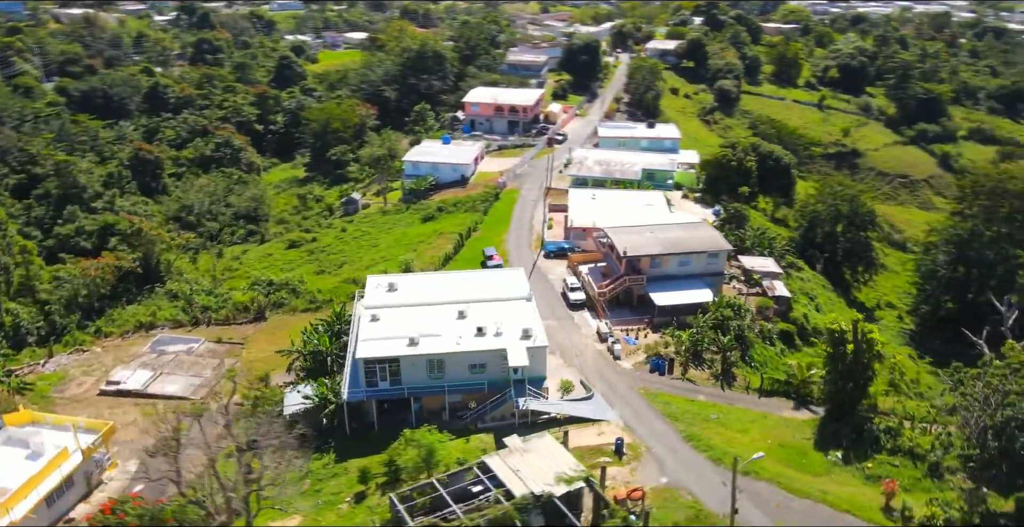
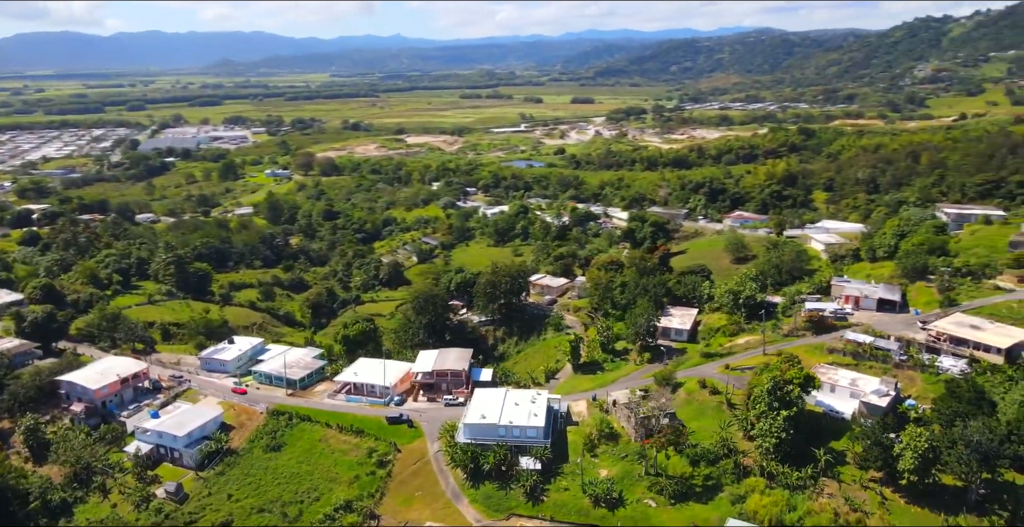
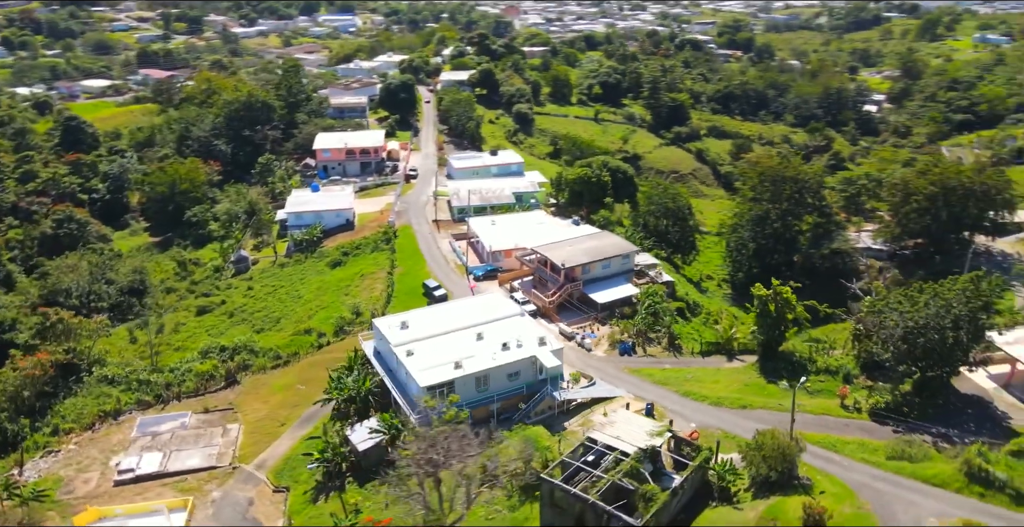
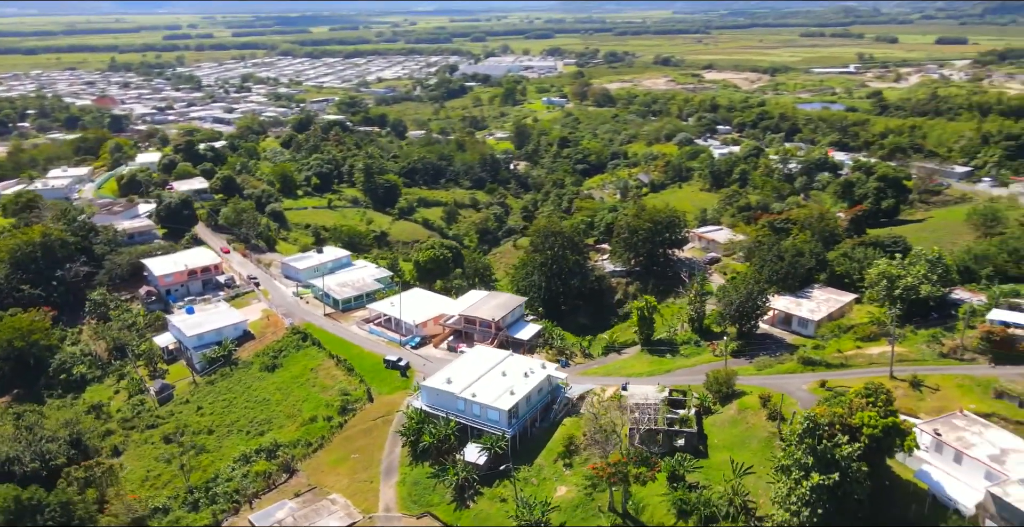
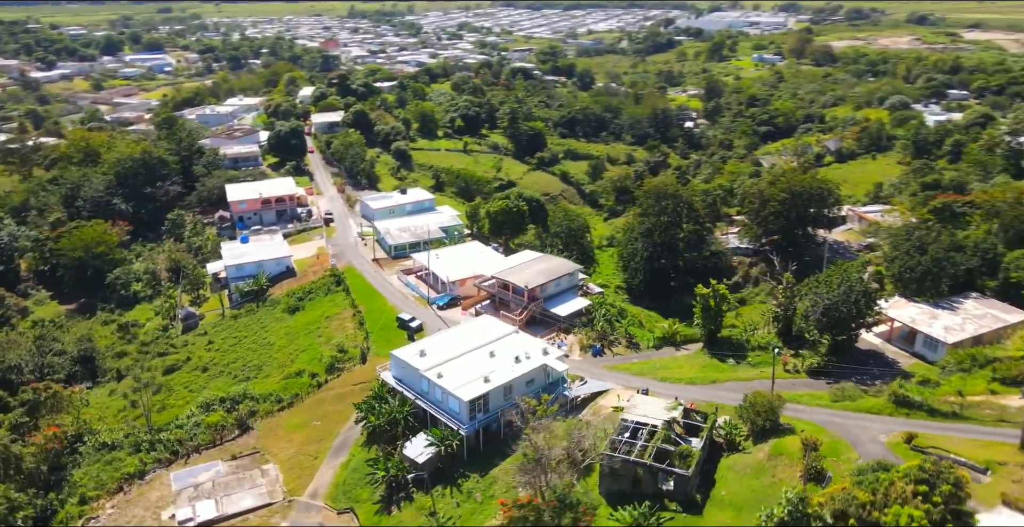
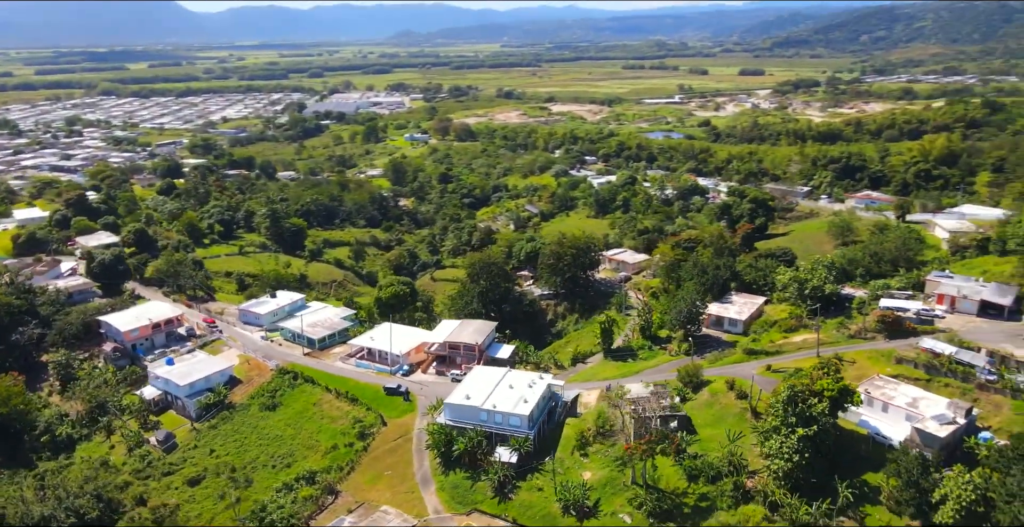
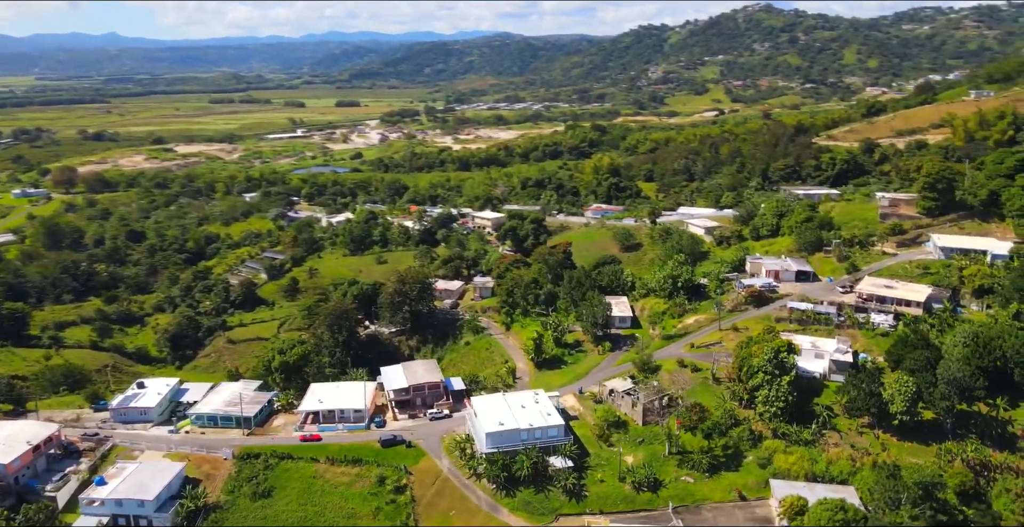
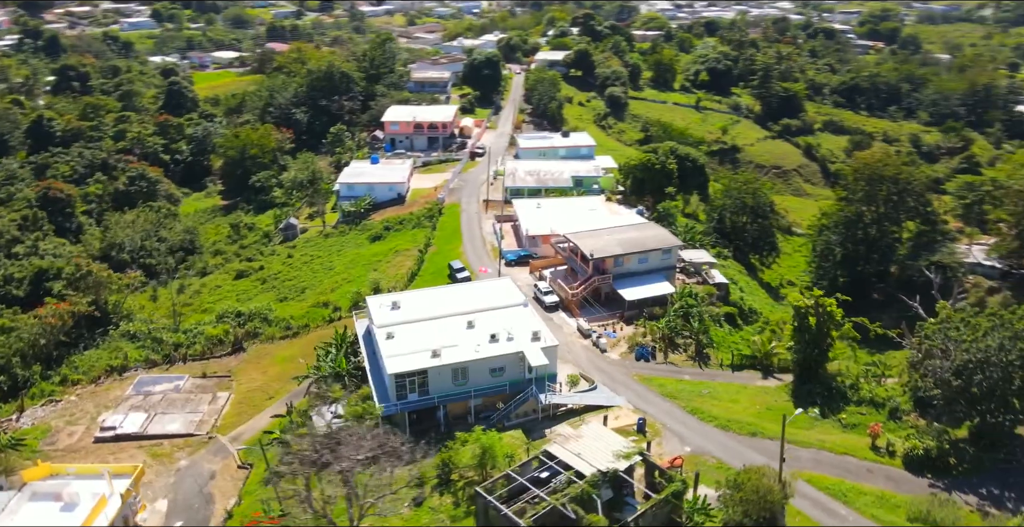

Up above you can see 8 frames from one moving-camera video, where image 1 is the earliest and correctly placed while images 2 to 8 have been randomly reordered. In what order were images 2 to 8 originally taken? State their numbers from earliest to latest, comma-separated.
8, 3, 5, 4, 6, 2, 7
